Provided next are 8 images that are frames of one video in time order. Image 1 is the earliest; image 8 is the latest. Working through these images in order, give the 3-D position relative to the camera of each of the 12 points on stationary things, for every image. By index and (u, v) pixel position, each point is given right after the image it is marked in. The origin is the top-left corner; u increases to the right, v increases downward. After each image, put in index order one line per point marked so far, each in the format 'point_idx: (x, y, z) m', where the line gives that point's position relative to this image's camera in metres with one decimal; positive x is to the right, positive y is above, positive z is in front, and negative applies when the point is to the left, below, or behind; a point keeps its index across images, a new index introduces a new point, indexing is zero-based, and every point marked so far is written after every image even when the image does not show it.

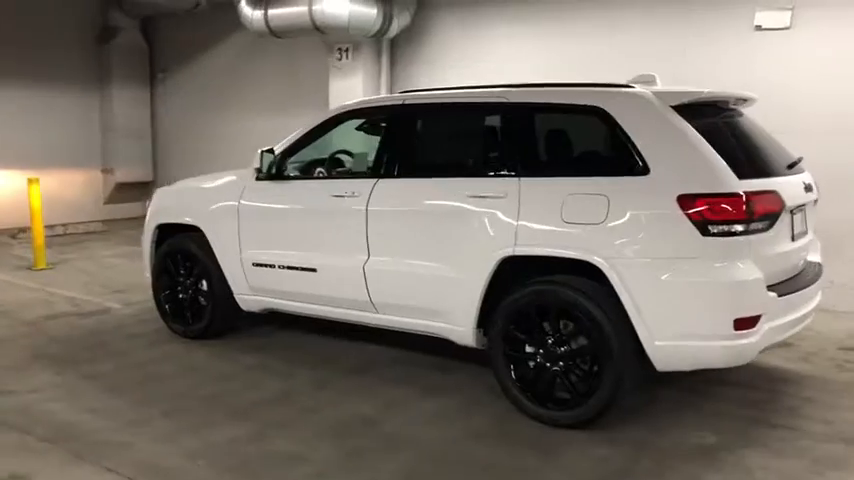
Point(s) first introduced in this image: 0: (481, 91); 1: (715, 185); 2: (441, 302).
0: (+0.3, +0.9, +4.7) m
1: (+1.4, +0.3, +3.8) m
2: (+0.1, -0.4, +4.7) m
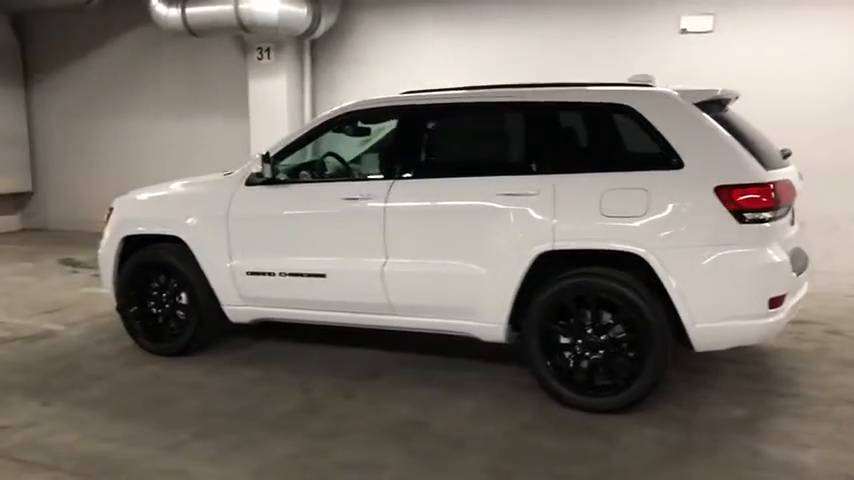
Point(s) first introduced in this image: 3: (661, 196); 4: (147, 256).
0: (+0.4, +0.9, +4.8) m
1: (+1.6, +0.3, +4.2) m
2: (+0.3, -0.4, +4.7) m
3: (+1.2, +0.2, +4.2) m
4: (-2.0, -0.1, +5.7) m
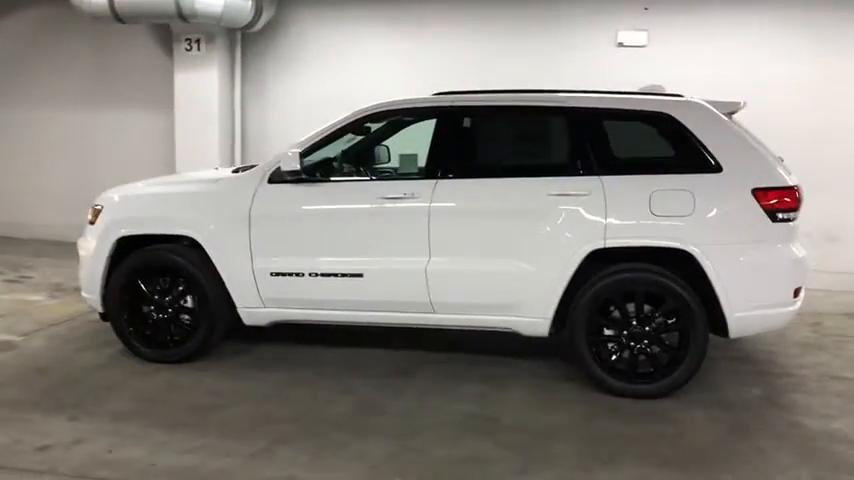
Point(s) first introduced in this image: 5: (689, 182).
0: (+0.7, +0.9, +5.0) m
1: (+2.0, +0.4, +4.7) m
2: (+0.5, -0.3, +4.9) m
3: (+1.6, +0.3, +4.6) m
4: (-1.8, -0.1, +5.3) m
5: (+1.5, +0.3, +4.7) m
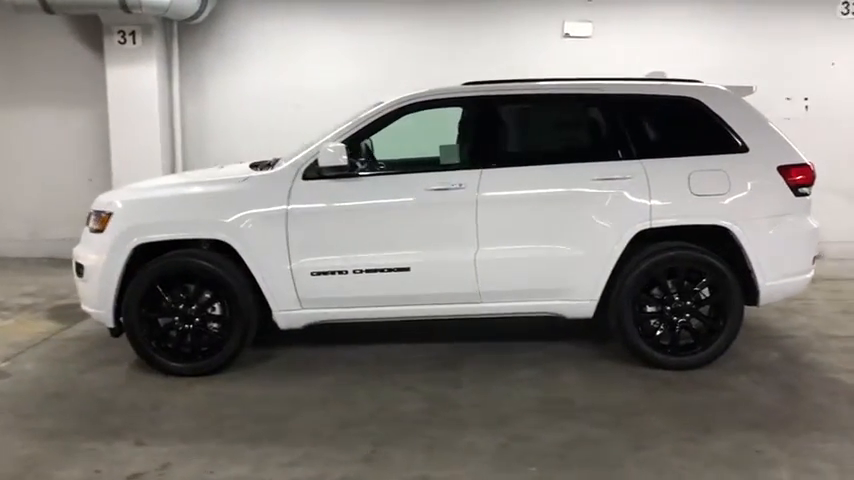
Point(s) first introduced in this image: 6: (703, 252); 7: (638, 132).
0: (+0.9, +1.0, +5.2) m
1: (+2.3, +0.5, +5.0) m
2: (+0.9, -0.2, +5.0) m
3: (+1.9, +0.4, +4.9) m
4: (-1.6, -0.1, +5.0) m
5: (+1.8, +0.5, +5.0) m
6: (+1.7, -0.1, +5.0) m
7: (+1.3, +0.7, +5.0) m
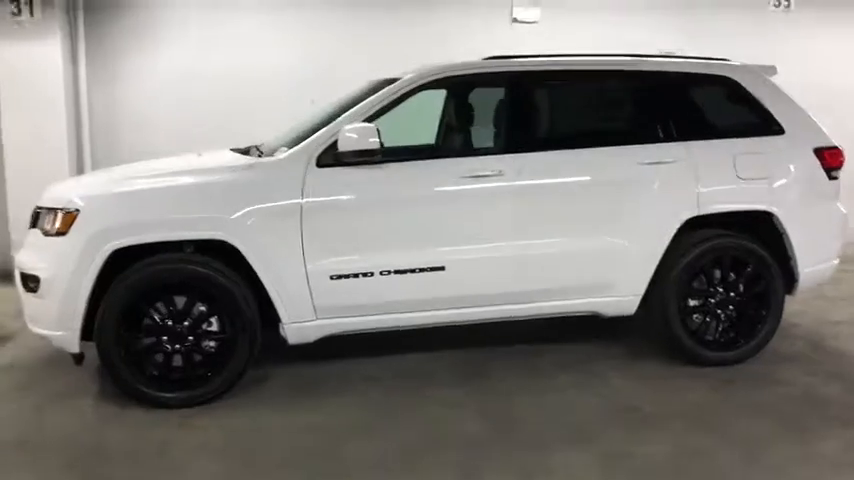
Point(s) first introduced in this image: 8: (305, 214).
0: (+1.0, +1.1, +4.7) m
1: (+2.4, +0.6, +4.9) m
2: (+1.0, -0.2, +4.5) m
3: (+2.1, +0.5, +4.7) m
4: (-1.4, -0.2, +4.0) m
5: (+2.0, +0.6, +4.7) m
6: (+1.9, 0.0, +4.7) m
7: (+1.5, +0.7, +4.7) m
8: (-0.6, +0.1, +4.2) m
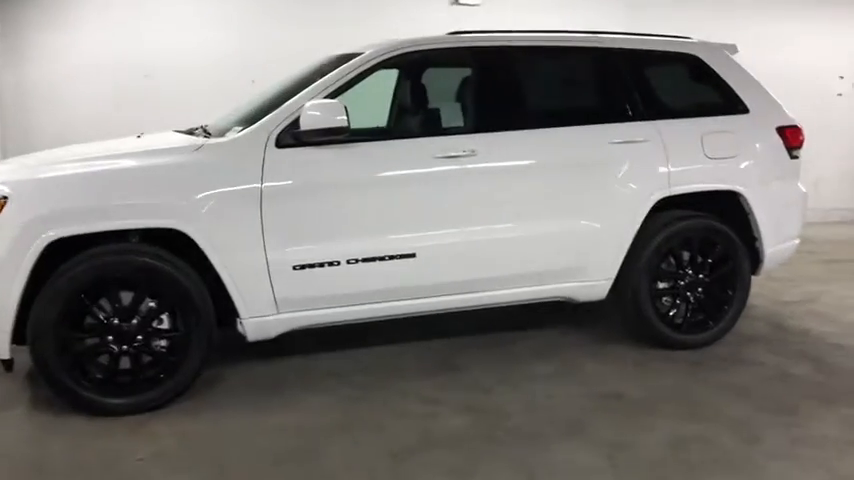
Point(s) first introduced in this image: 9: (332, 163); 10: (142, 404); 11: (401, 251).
0: (+0.8, +1.1, +4.5) m
1: (+2.2, +0.7, +4.9) m
2: (+0.8, -0.1, +4.4) m
3: (+1.8, +0.6, +4.7) m
4: (-1.5, -0.1, +3.6) m
5: (+1.7, +0.7, +4.6) m
6: (+1.6, +0.1, +4.6) m
7: (+1.2, +0.9, +4.6) m
8: (-0.8, +0.2, +3.8) m
9: (-0.5, +0.4, +3.9) m
10: (-1.3, -0.8, +3.7) m
11: (-0.1, -0.1, +4.1) m
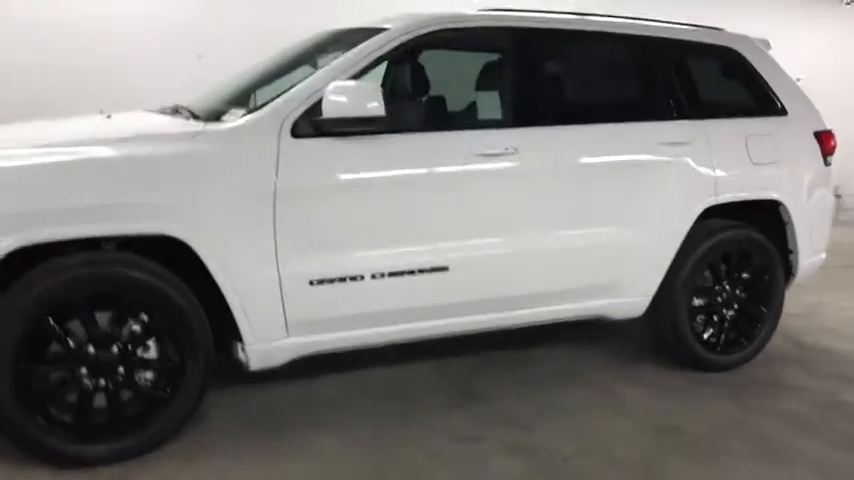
0: (+0.9, +1.1, +4.0) m
1: (+2.2, +0.7, +4.5) m
2: (+0.9, -0.2, +3.9) m
3: (+1.9, +0.5, +4.3) m
4: (-1.3, -0.1, +2.9) m
5: (+1.8, +0.6, +4.3) m
6: (+1.7, 0.0, +4.2) m
7: (+1.3, +0.8, +4.1) m
8: (-0.6, +0.2, +3.1) m
9: (-0.3, +0.3, +3.3) m
10: (-1.1, -0.8, +3.0) m
11: (0.0, -0.1, +3.5) m
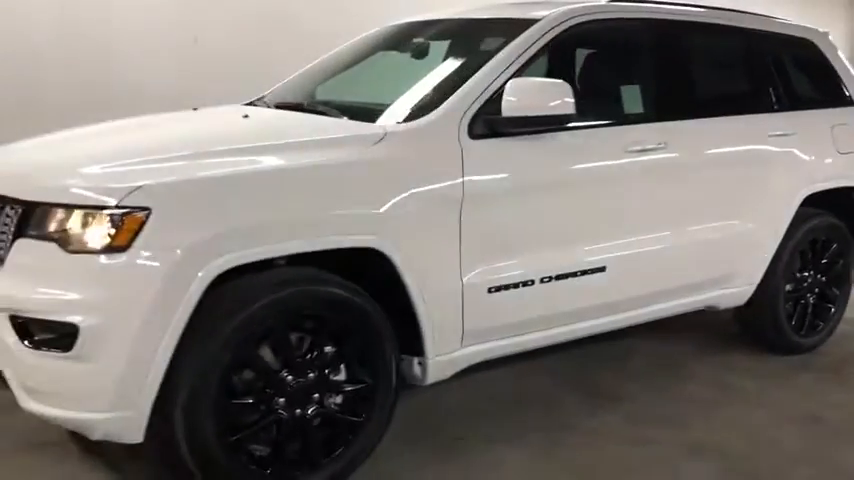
0: (+1.4, +1.1, +4.0) m
1: (+2.7, +0.8, +4.8) m
2: (+1.5, -0.1, +4.0) m
3: (+2.4, +0.6, +4.5) m
4: (-0.5, -0.2, +2.6) m
5: (+2.3, +0.7, +4.4) m
6: (+2.2, +0.1, +4.4) m
7: (+1.8, +0.9, +4.2) m
8: (+0.1, +0.1, +3.0) m
9: (+0.4, +0.3, +3.1) m
10: (-0.4, -0.8, +2.8) m
11: (+0.7, -0.1, +3.4) m
